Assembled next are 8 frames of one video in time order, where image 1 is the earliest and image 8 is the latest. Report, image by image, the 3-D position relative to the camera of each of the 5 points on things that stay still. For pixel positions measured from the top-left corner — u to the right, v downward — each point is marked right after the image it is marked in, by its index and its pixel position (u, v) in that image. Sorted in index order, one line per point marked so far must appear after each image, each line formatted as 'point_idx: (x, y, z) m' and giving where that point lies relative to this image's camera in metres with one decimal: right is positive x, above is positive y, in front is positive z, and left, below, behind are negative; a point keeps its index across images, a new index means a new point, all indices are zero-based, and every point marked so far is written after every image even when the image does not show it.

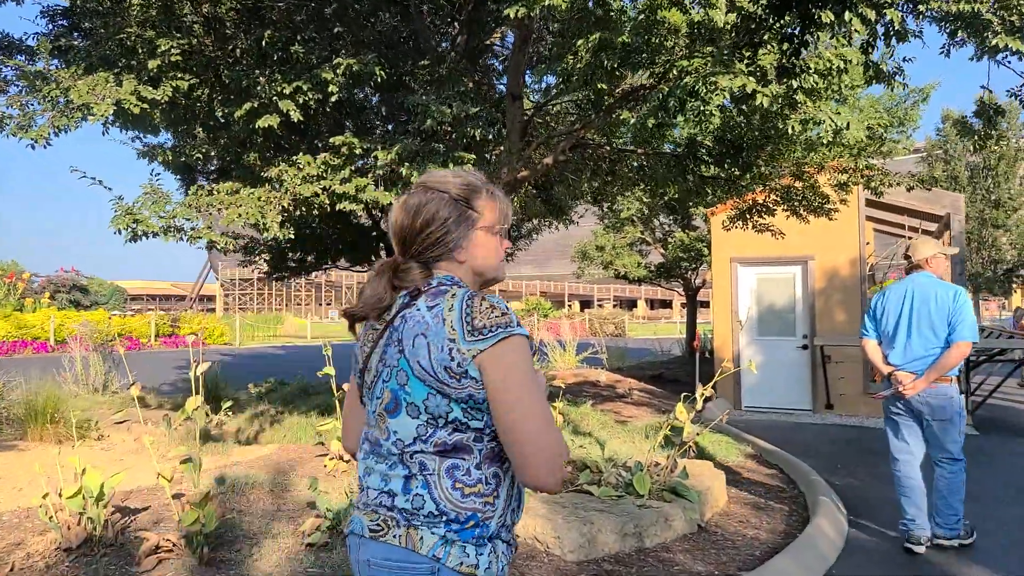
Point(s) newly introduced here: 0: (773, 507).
0: (+2.2, -1.8, +6.0) m
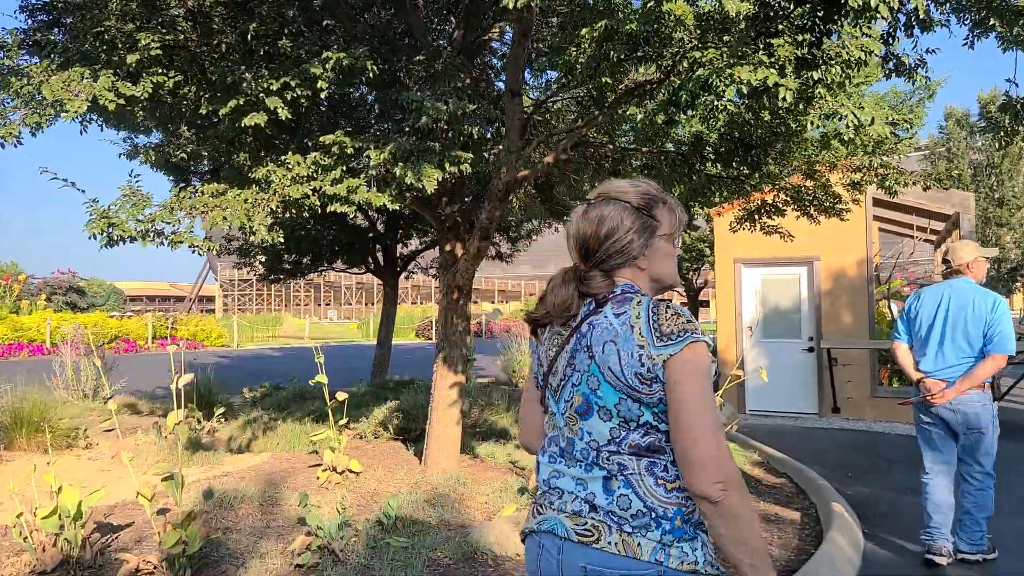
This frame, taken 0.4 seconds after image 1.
0: (+2.2, -1.9, +5.7) m
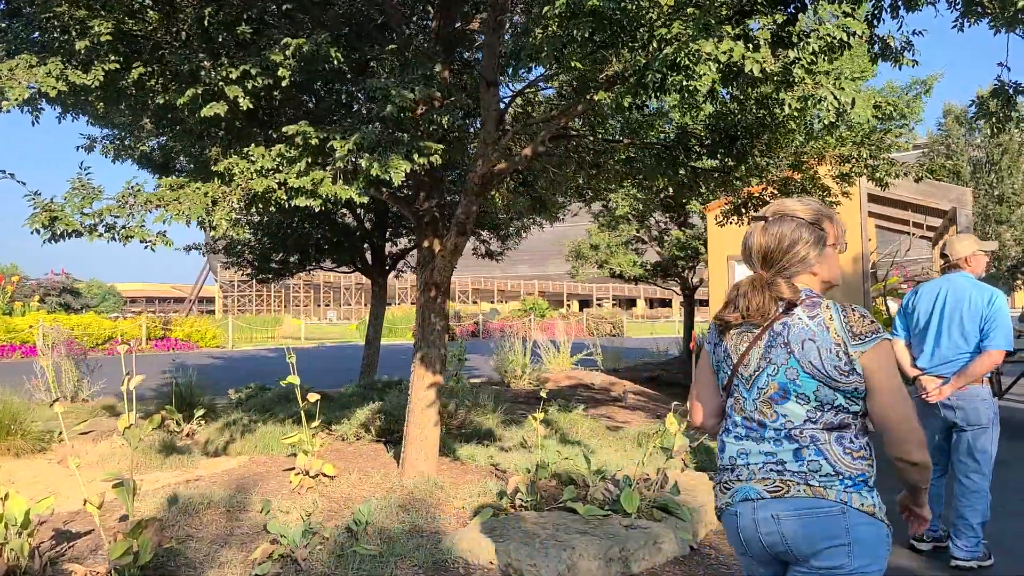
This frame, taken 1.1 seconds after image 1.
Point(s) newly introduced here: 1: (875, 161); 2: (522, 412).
0: (+2.0, -1.8, +5.6) m
1: (+3.0, +1.1, +5.9) m
2: (+0.2, -1.7, +9.9) m
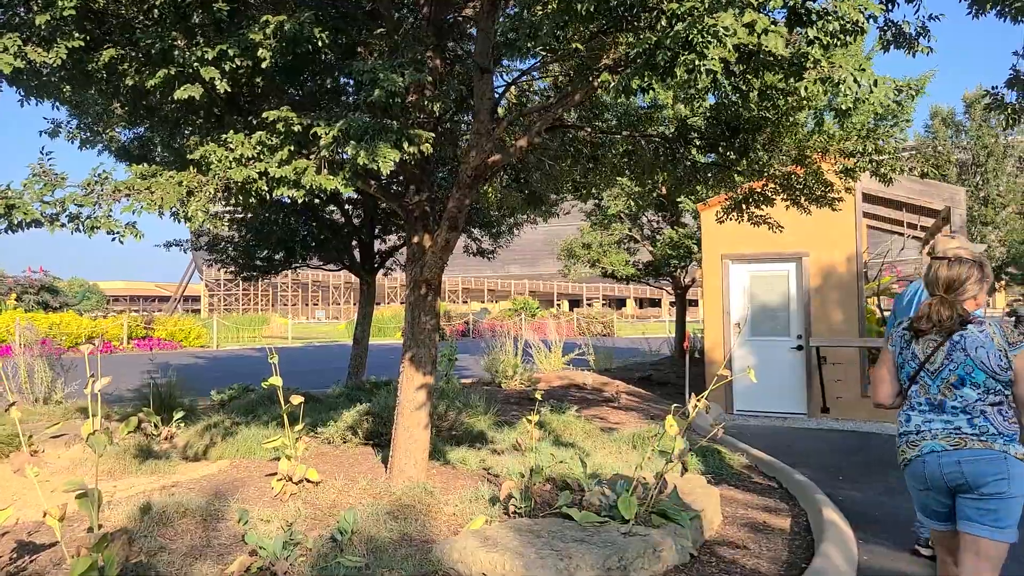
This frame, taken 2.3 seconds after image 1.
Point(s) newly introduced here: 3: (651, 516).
0: (+2.0, -1.8, +5.4) m
1: (+2.9, +1.1, +5.7) m
2: (0.0, -1.7, +9.7) m
3: (+1.0, -1.6, +4.9) m
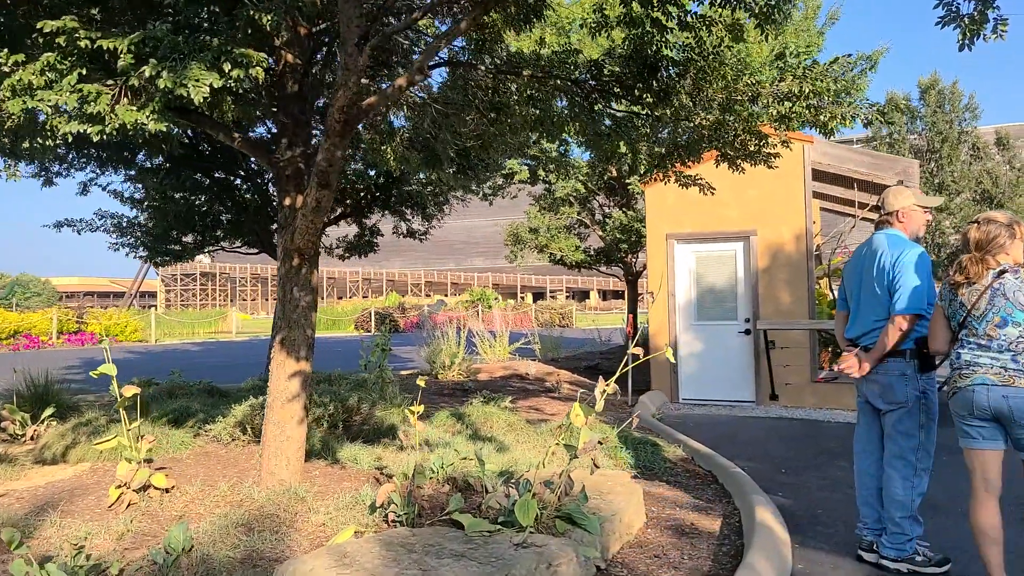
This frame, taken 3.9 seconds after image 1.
0: (+1.2, -1.6, +4.7) m
1: (+2.2, +1.3, +5.0) m
2: (-0.9, -1.5, +8.9) m
3: (+0.3, -1.4, +4.2) m
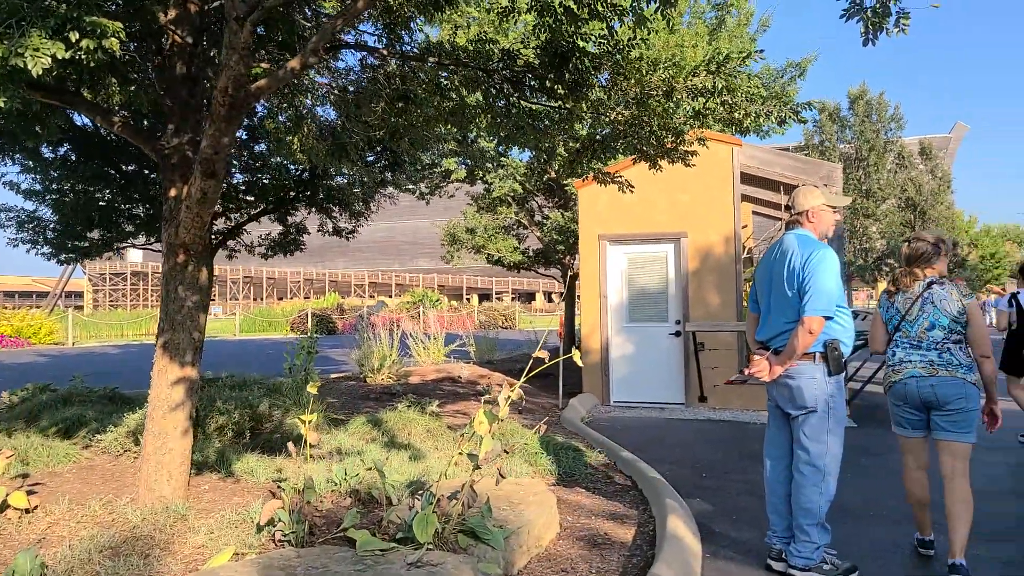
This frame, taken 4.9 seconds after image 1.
0: (+0.6, -1.6, +4.5) m
1: (+1.5, +1.3, +4.9) m
2: (-1.8, -1.5, +8.5) m
3: (-0.3, -1.4, +3.9) m
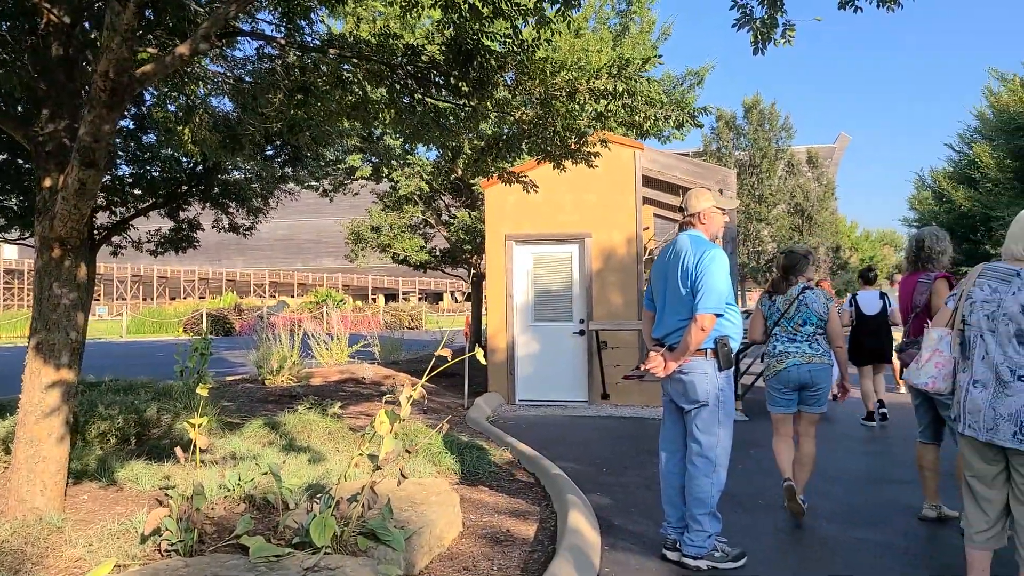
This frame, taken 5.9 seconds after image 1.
0: (0.0, -1.6, +4.5) m
1: (+0.9, +1.3, +5.1) m
2: (-2.9, -1.4, +8.2) m
3: (-0.8, -1.4, +3.8) m
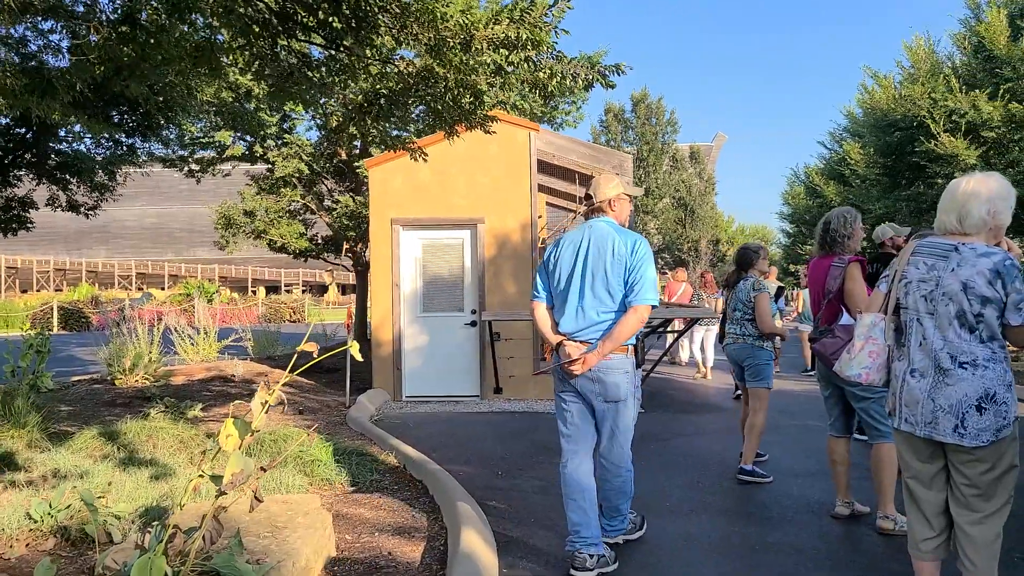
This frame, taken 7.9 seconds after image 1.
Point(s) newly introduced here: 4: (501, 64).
0: (-0.6, -1.5, +3.8) m
1: (+0.1, +1.4, +4.5) m
2: (-4.1, -1.3, +7.1) m
3: (-1.4, -1.3, +3.0) m
4: (0.0, +1.3, +4.4) m
